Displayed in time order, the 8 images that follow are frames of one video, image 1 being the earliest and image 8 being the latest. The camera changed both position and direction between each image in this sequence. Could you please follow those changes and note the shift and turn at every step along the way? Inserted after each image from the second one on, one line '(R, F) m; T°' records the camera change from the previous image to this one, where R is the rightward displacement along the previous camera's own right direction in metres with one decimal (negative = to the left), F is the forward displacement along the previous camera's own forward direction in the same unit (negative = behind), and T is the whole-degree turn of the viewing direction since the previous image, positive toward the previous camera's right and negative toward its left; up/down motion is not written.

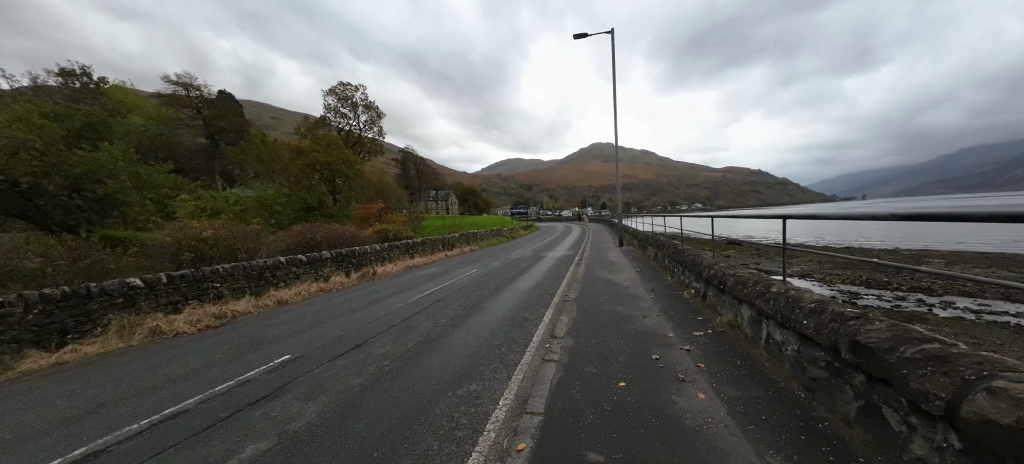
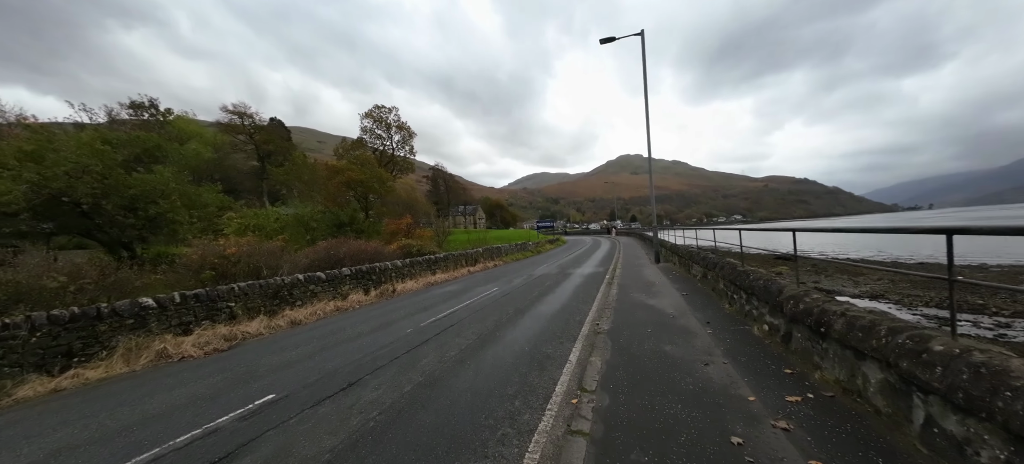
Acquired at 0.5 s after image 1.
(+0.1, +0.9) m; -5°
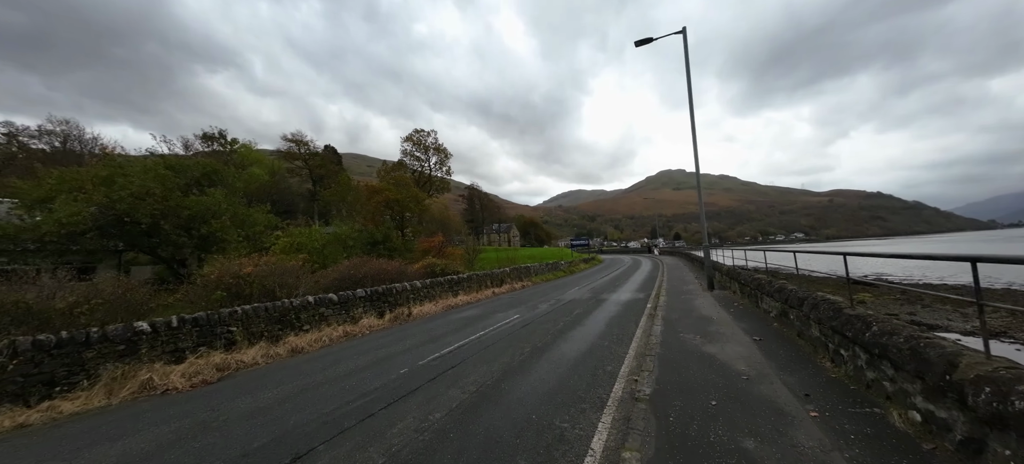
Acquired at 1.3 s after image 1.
(+0.4, +1.2) m; -6°
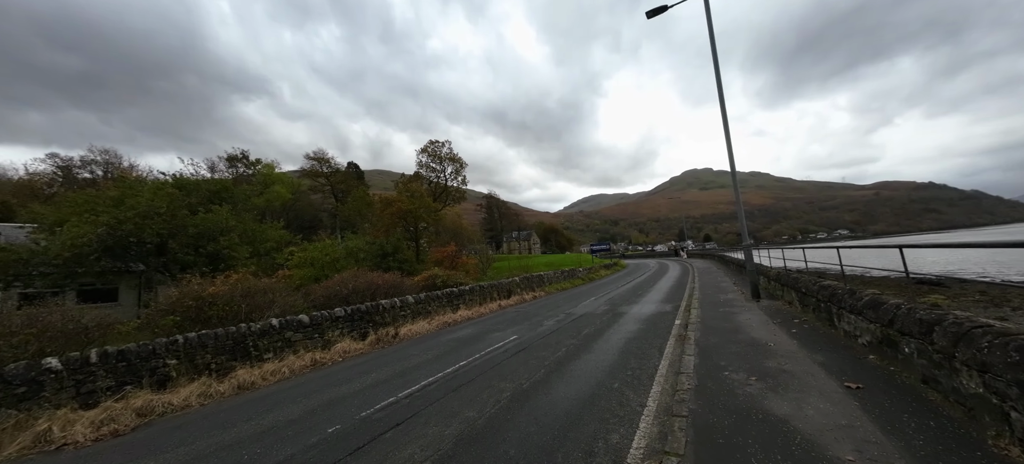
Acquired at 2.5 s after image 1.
(+0.7, +1.6) m; -4°
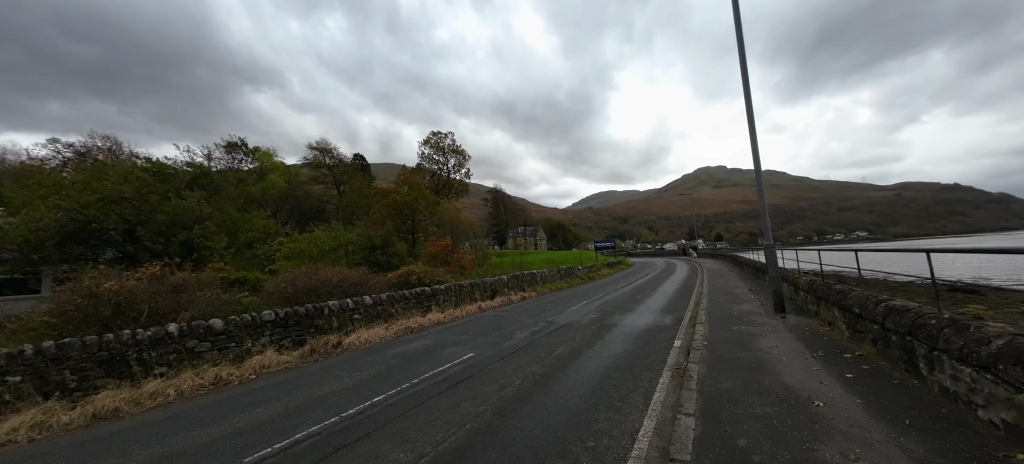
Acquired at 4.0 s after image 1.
(+0.9, +1.7) m; -1°
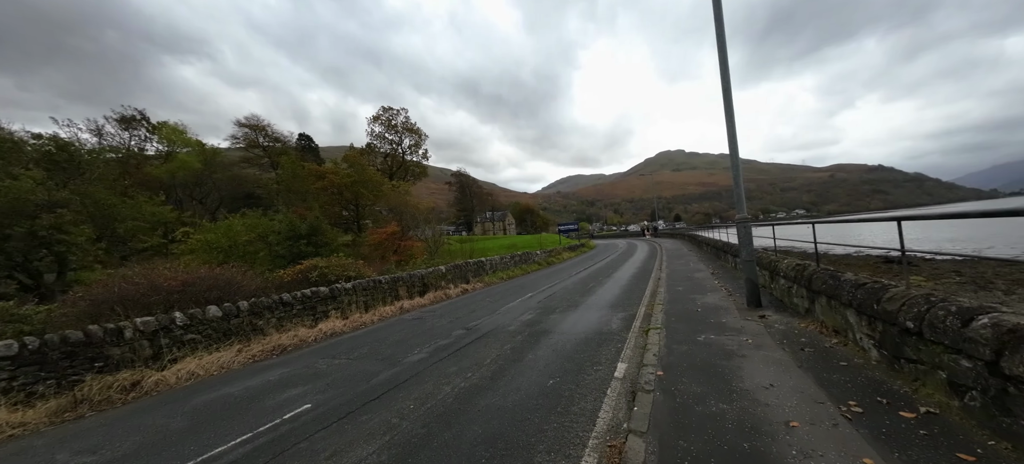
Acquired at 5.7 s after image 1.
(+1.3, +2.2) m; +5°
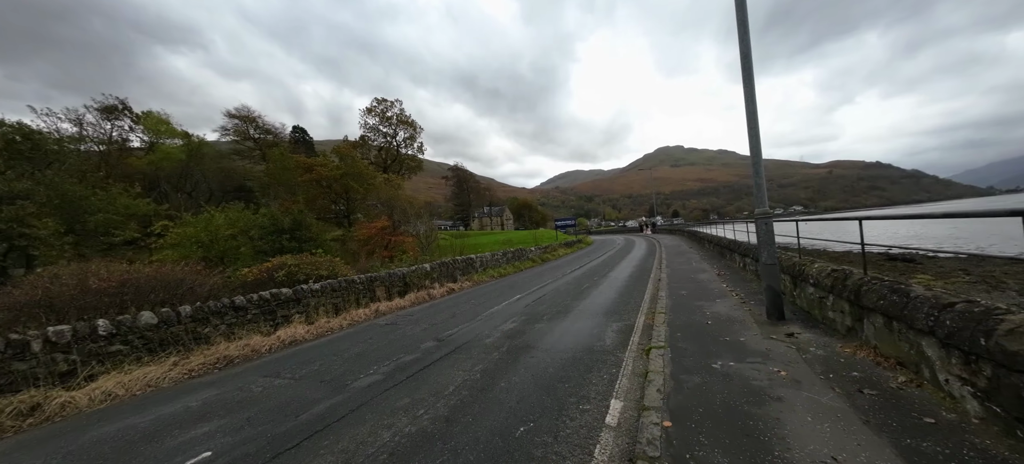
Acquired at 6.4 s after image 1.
(+0.3, +1.0) m; 0°
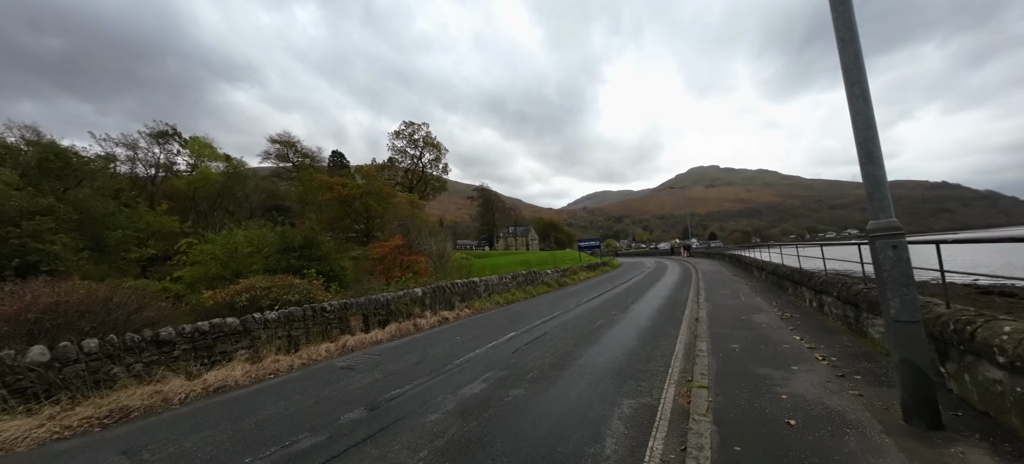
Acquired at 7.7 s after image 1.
(+0.8, +1.8) m; -5°
